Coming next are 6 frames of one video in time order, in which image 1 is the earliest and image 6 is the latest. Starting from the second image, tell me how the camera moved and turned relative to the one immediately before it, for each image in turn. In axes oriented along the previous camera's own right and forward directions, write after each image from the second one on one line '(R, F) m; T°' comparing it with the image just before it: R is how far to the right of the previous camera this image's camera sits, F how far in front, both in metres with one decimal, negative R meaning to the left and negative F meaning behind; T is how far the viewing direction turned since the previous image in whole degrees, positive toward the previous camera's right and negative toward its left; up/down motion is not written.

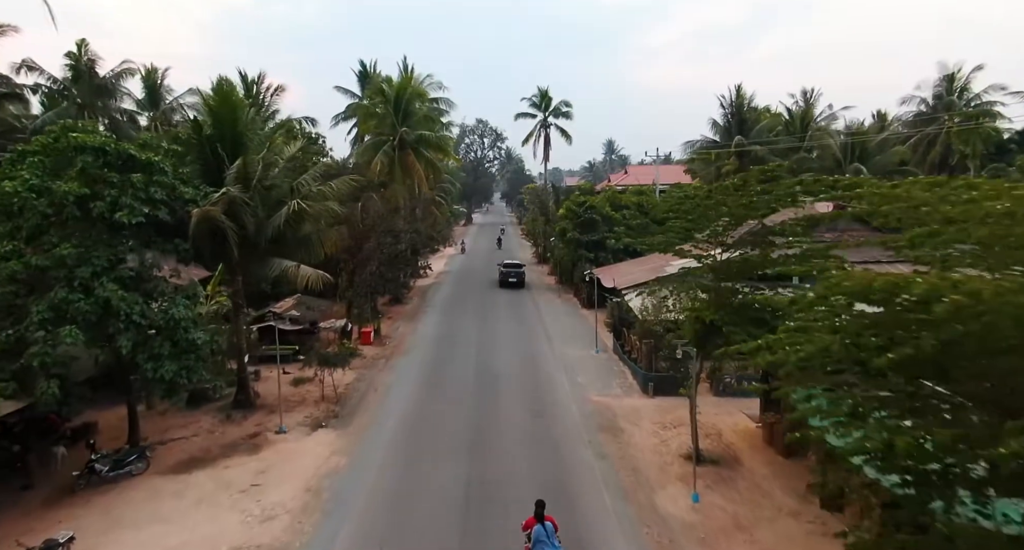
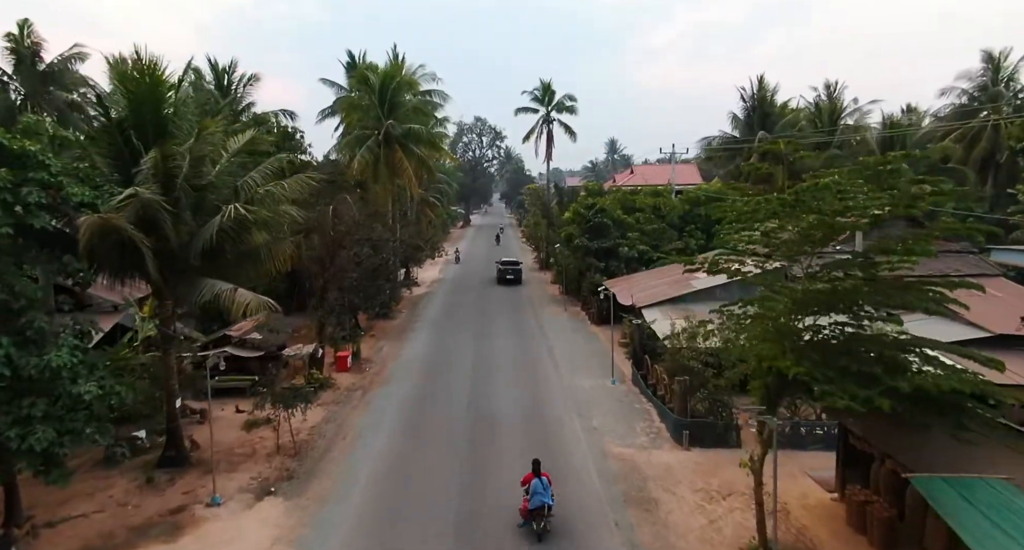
(0.0, +3.5) m; 0°
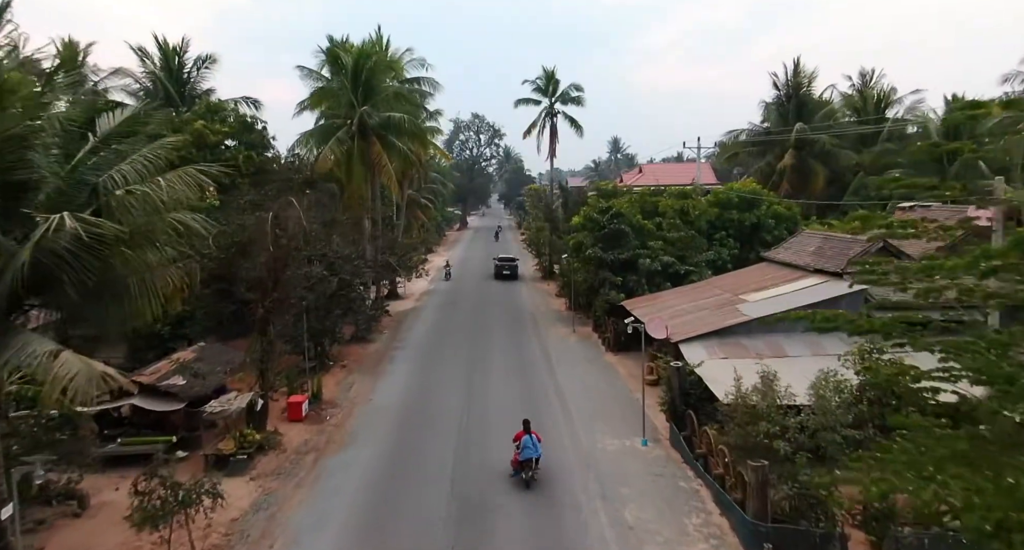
(0.0, +4.6) m; 0°
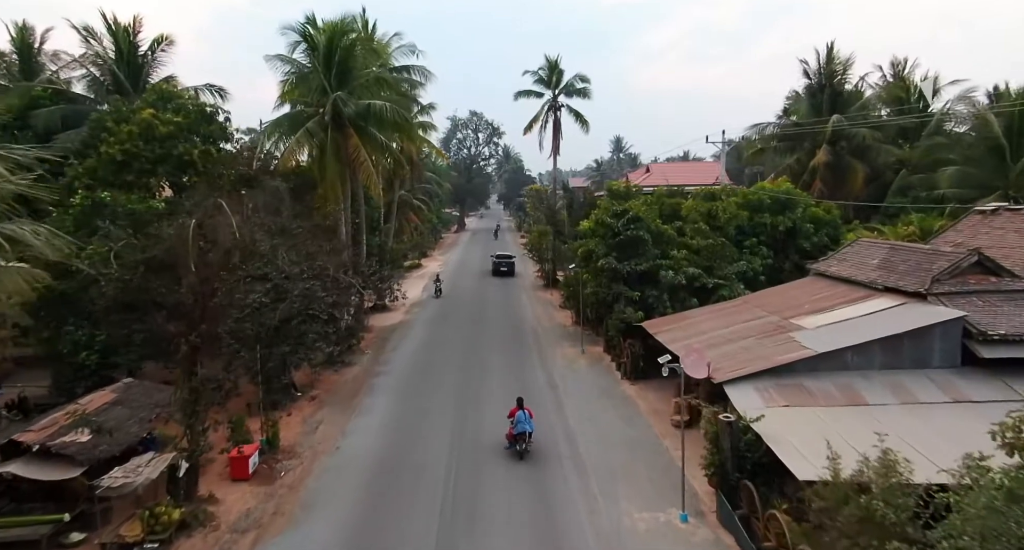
(0.0, +3.4) m; 0°
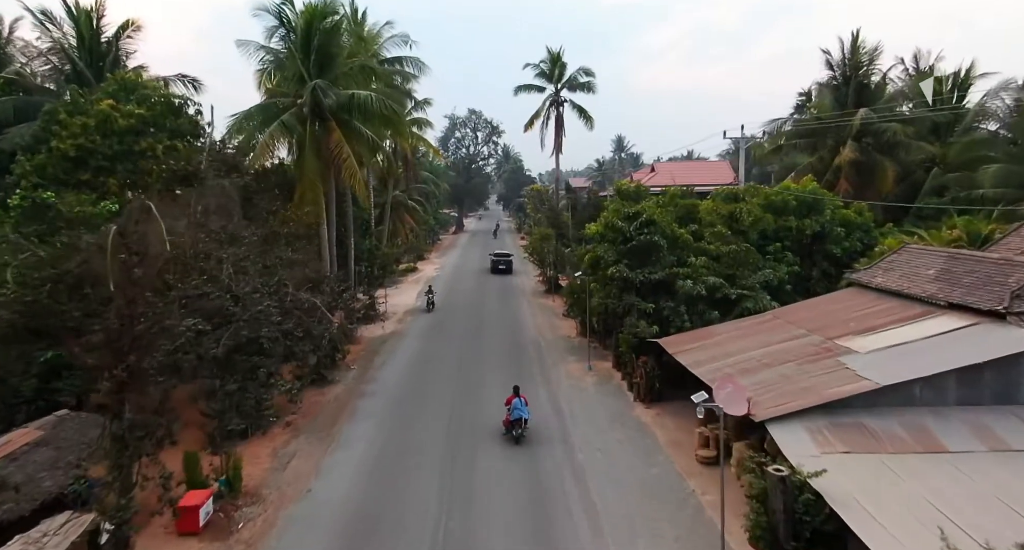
(0.0, +2.1) m; 0°
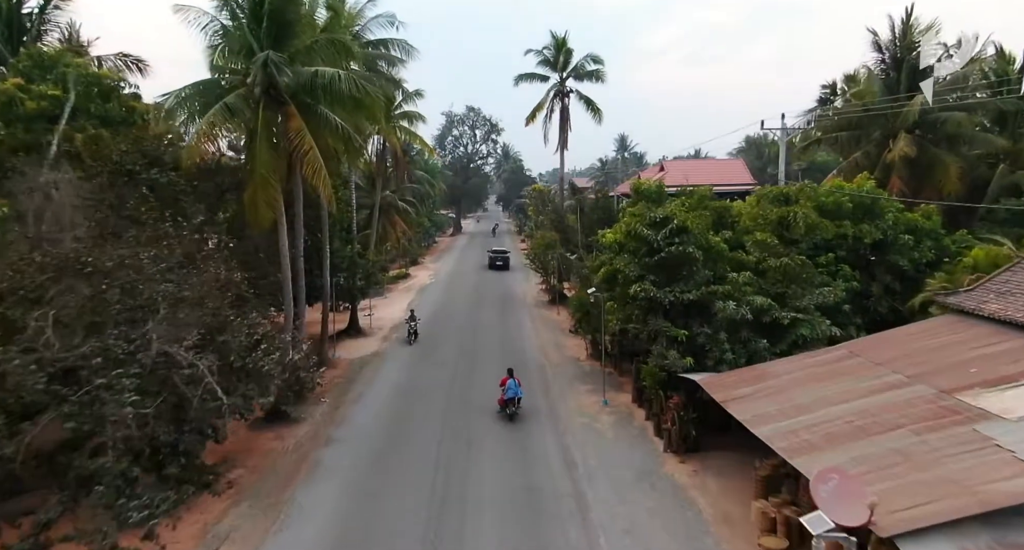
(0.0, +3.5) m; 0°
